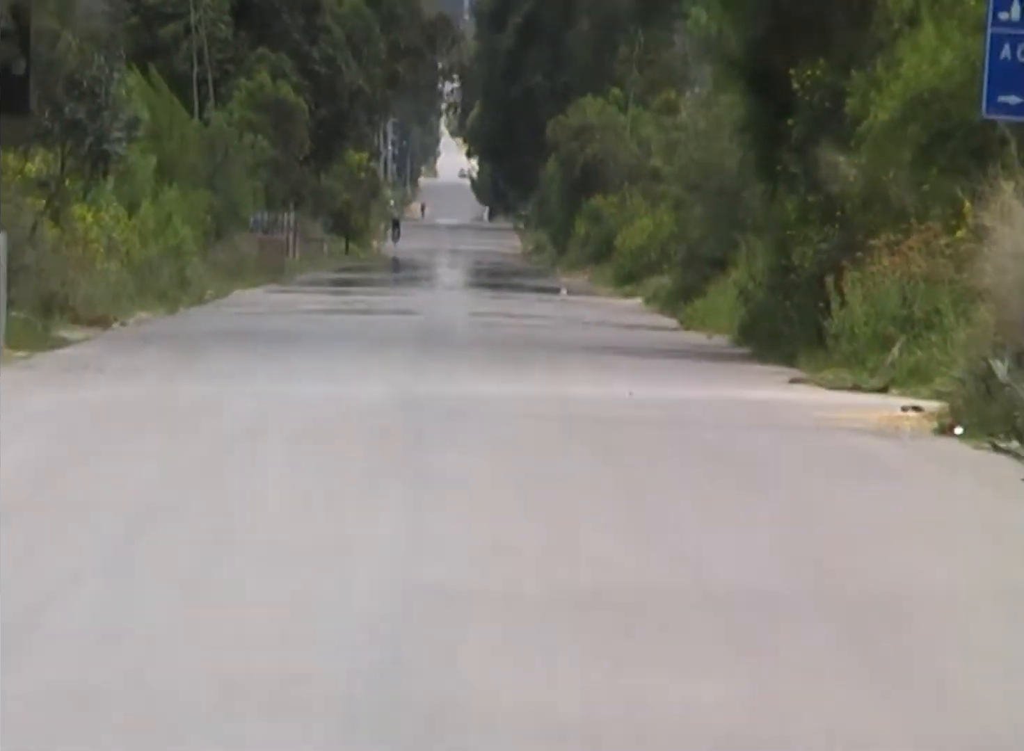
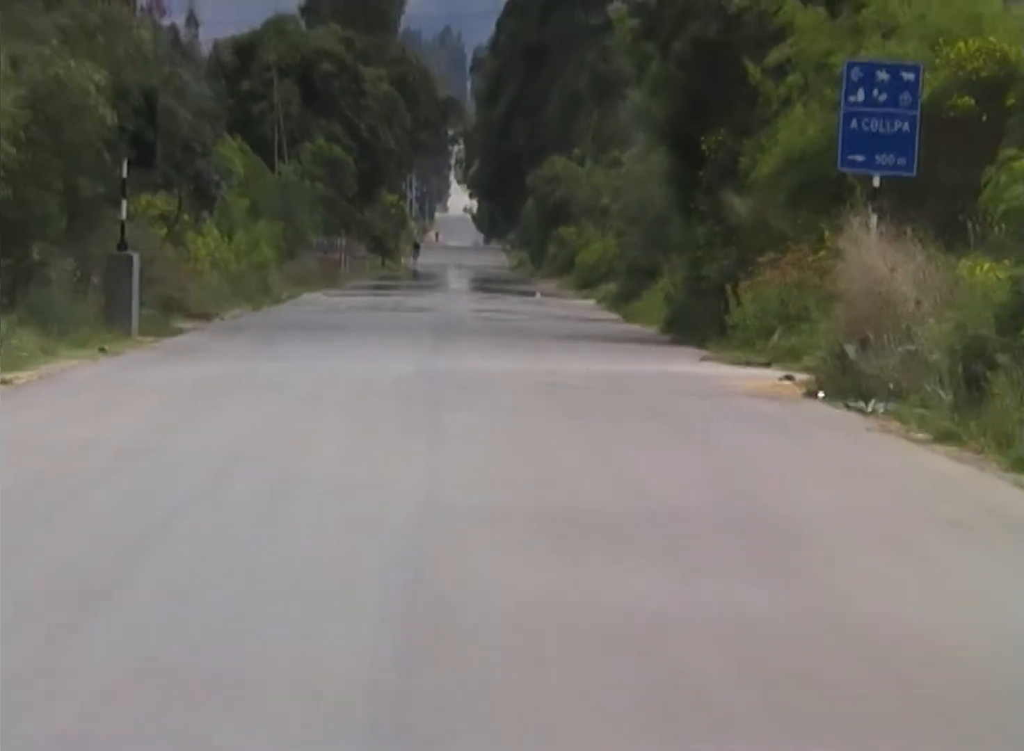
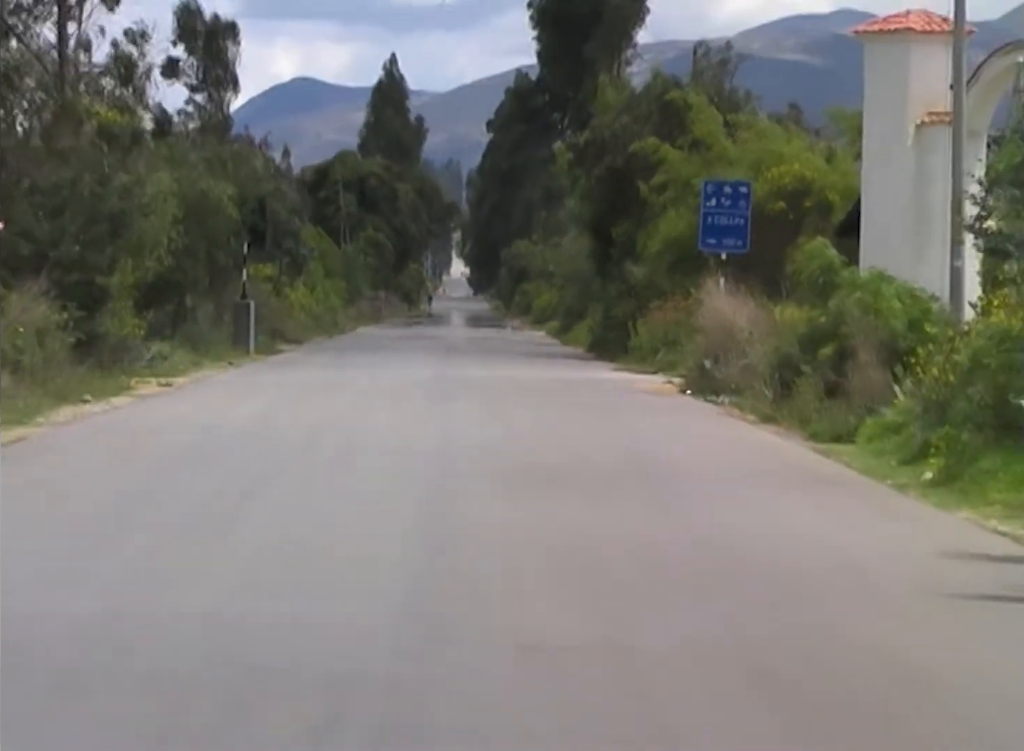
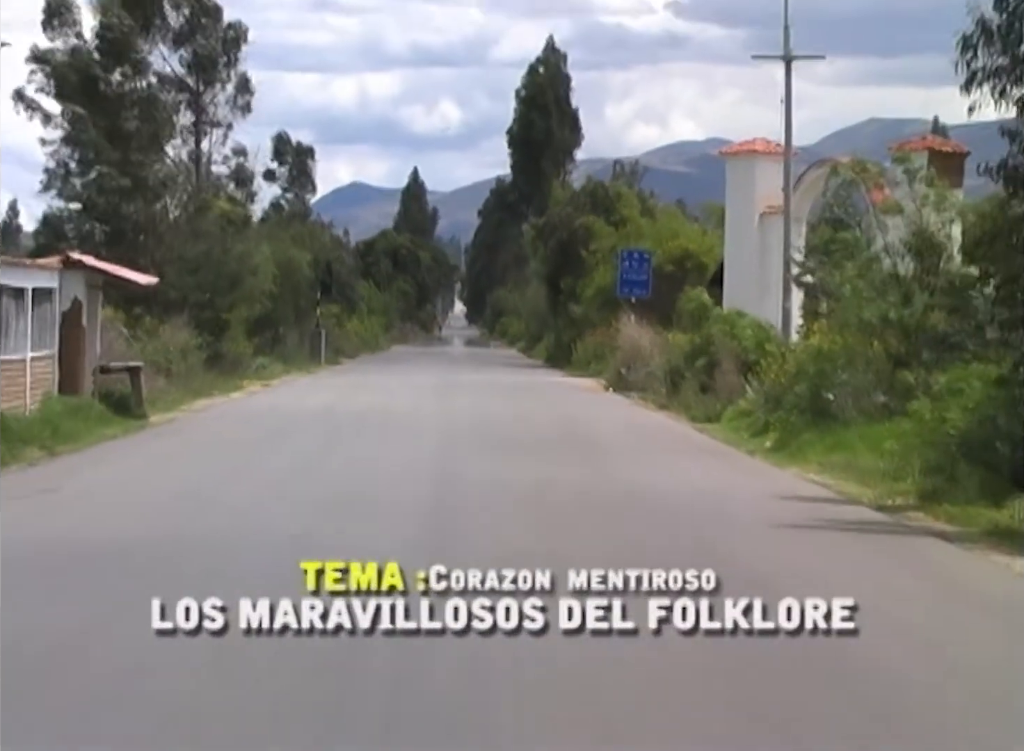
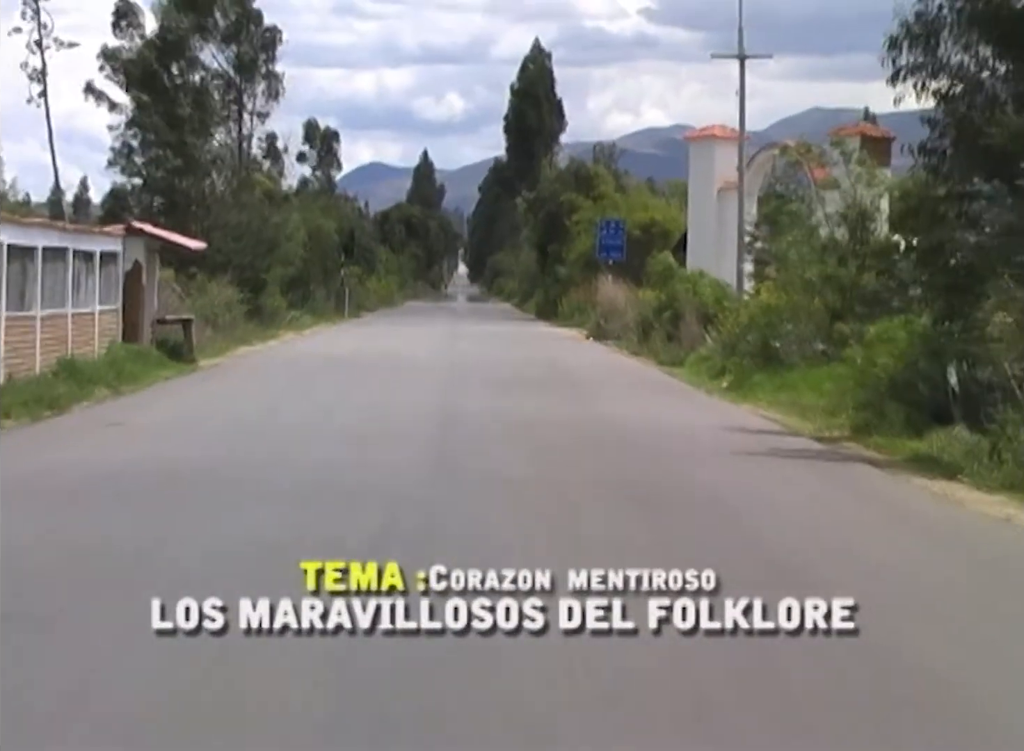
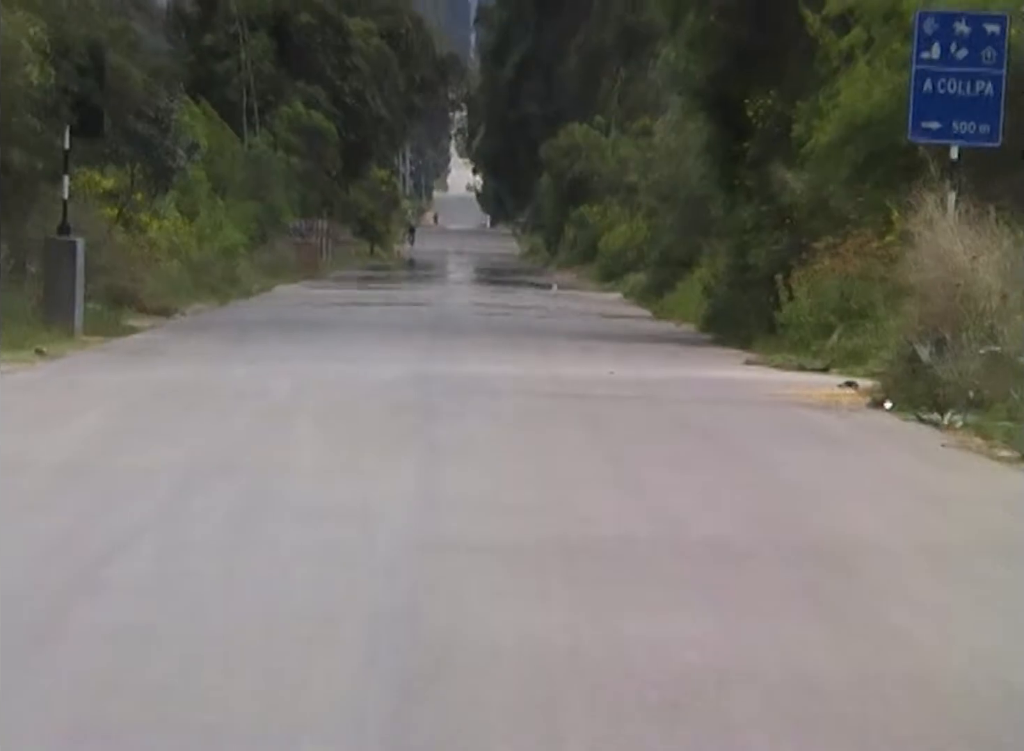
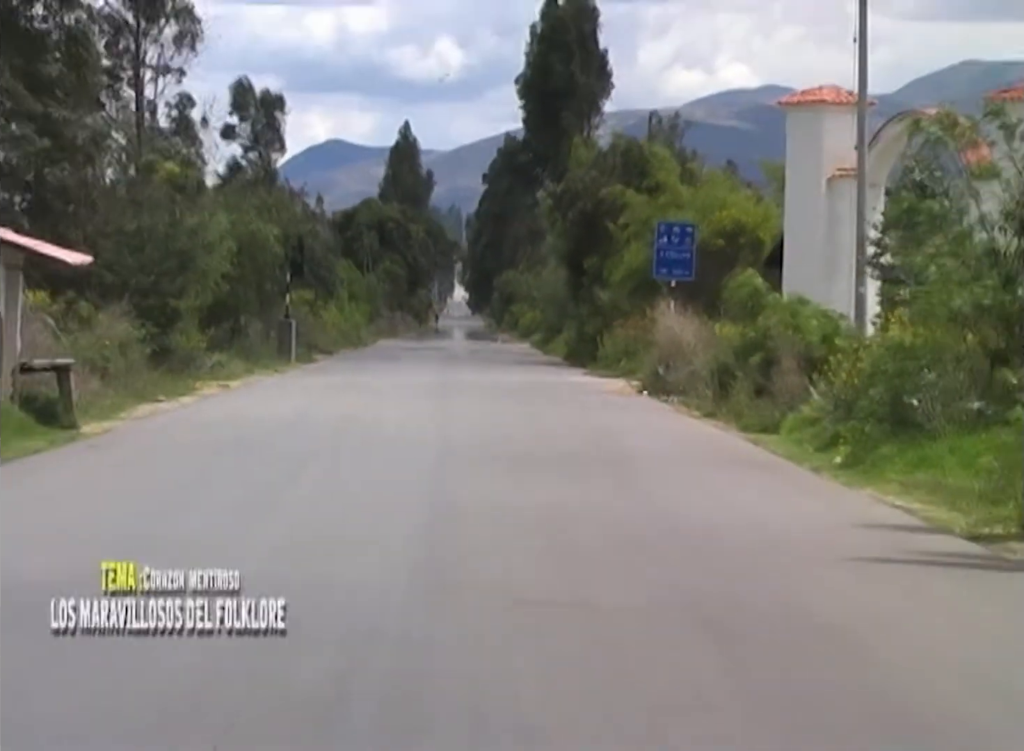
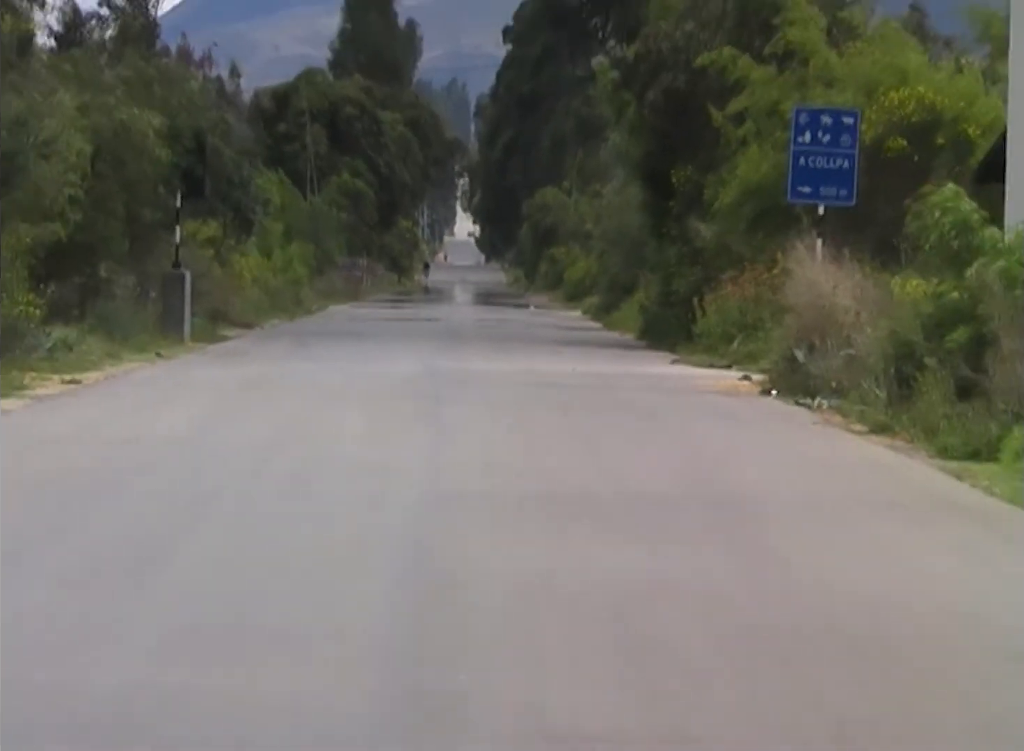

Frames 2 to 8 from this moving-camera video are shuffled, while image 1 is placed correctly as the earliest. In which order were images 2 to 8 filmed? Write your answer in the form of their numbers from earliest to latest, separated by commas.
6, 2, 8, 3, 7, 4, 5
